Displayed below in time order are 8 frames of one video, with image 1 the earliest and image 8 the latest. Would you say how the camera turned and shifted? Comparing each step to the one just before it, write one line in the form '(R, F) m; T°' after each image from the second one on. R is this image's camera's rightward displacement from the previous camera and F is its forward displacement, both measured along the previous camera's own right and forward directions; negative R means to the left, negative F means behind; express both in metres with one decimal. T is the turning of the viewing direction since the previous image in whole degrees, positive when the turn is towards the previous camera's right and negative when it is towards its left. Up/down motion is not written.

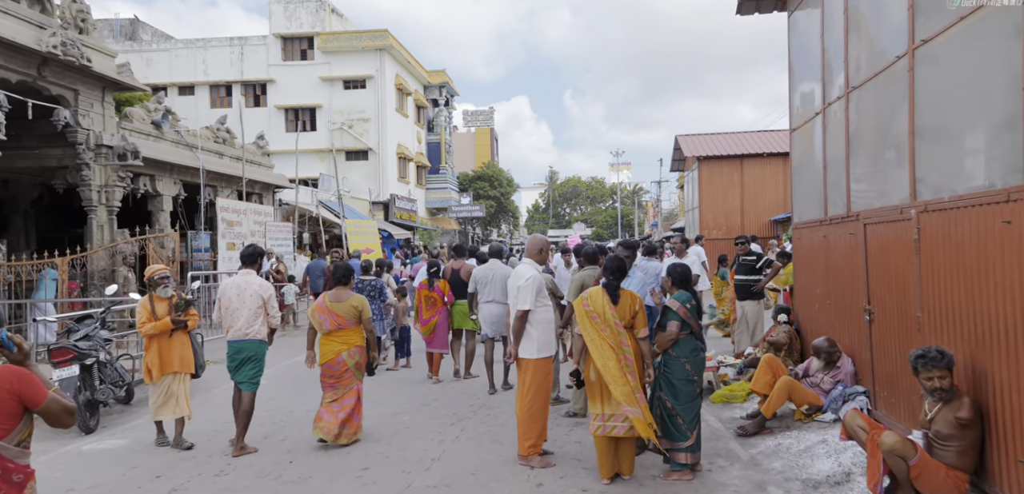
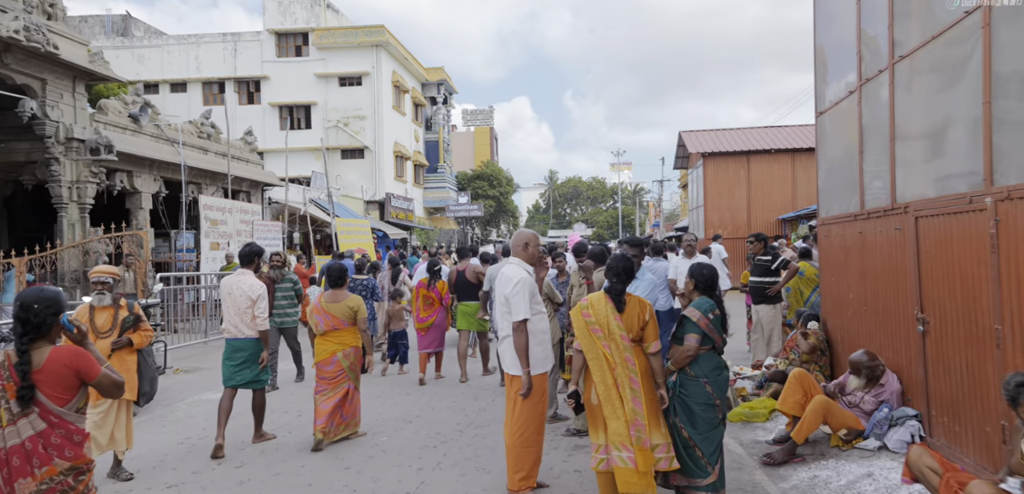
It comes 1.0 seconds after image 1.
(+0.1, +0.8) m; 0°
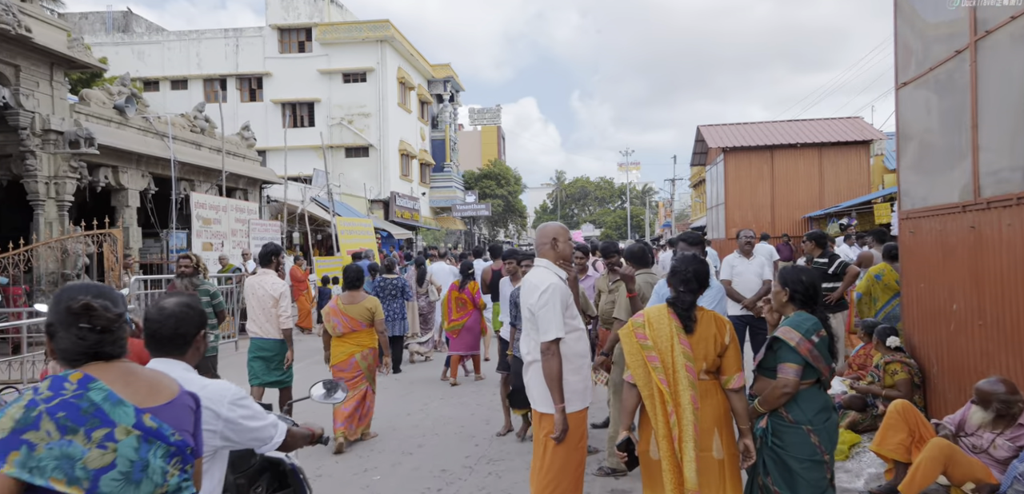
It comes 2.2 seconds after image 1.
(-0.1, +1.0) m; -1°
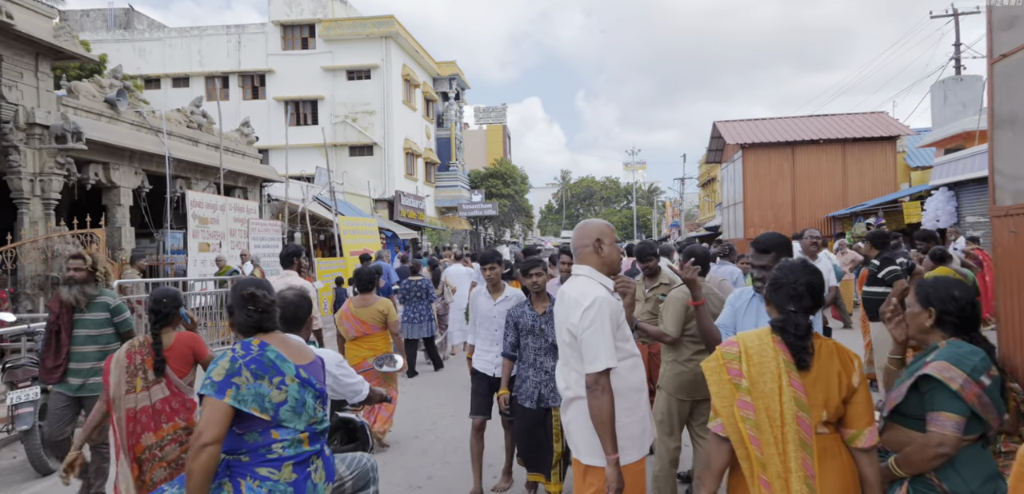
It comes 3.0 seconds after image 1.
(-0.1, +0.7) m; 0°
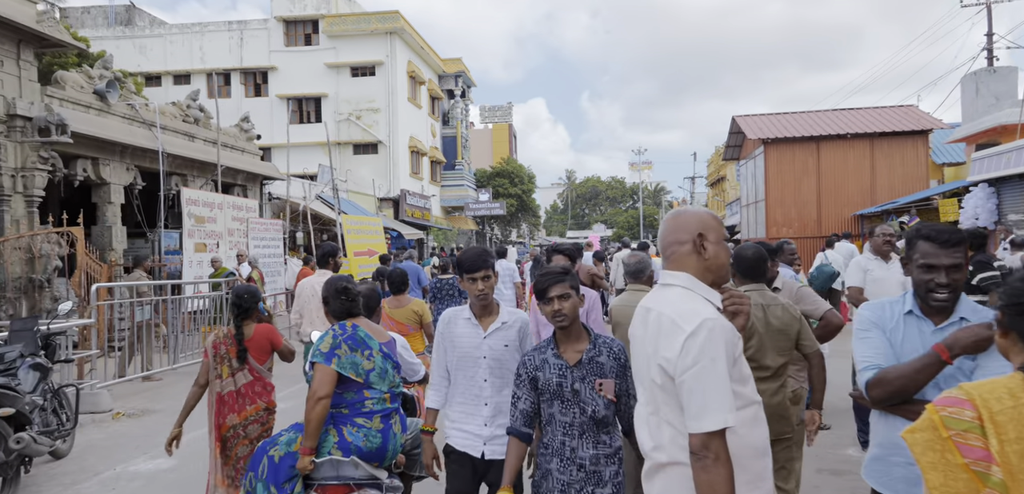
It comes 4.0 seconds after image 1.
(-0.2, +0.8) m; 0°
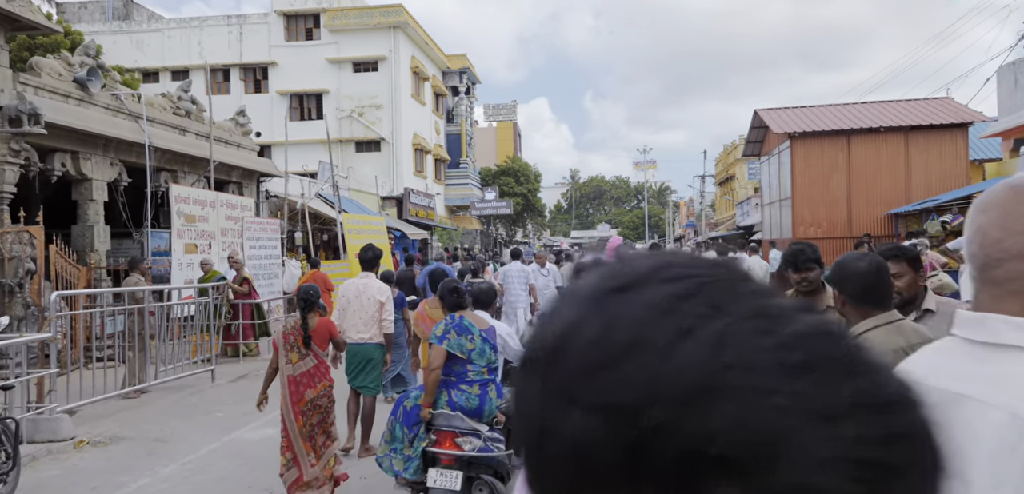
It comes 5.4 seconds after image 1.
(-0.2, +1.0) m; 0°
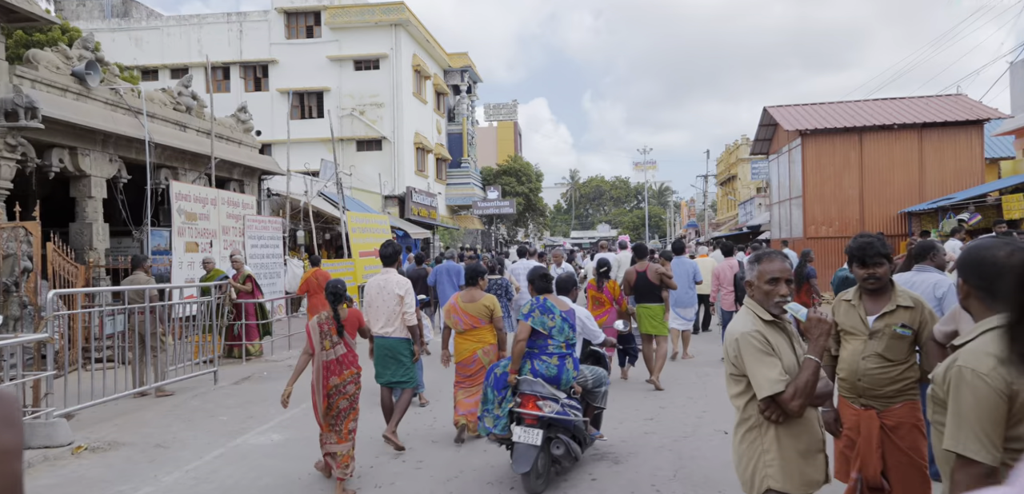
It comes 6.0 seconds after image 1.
(-0.2, +0.3) m; 0°
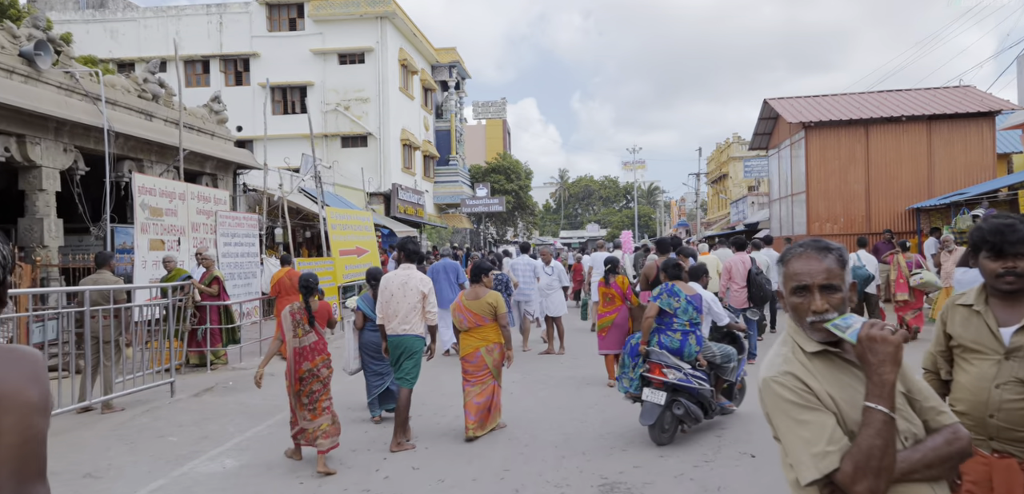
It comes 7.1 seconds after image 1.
(0.0, +0.9) m; +1°
